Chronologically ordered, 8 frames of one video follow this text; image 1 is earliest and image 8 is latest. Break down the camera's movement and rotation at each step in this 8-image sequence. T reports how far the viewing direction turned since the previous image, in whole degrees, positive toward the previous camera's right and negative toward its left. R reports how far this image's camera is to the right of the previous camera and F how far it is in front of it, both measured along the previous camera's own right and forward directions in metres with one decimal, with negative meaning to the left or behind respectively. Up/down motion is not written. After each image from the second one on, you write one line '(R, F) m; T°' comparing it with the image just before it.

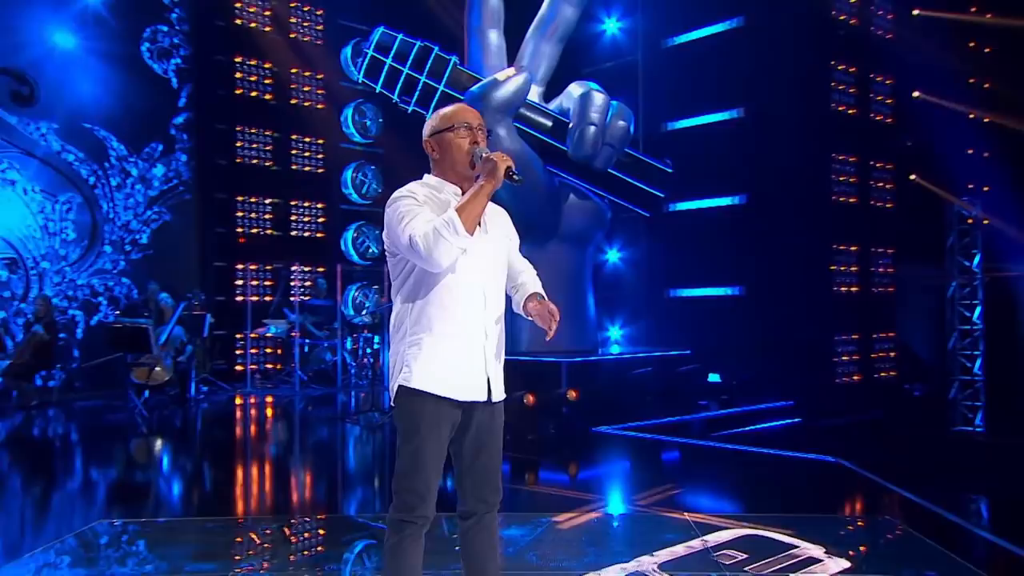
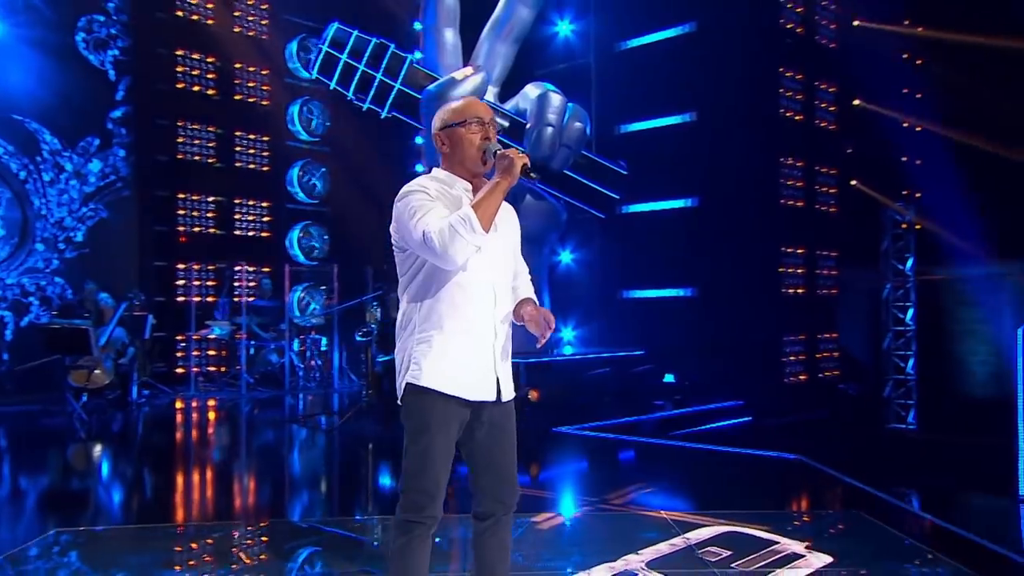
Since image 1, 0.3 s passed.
(-0.2, 0.0) m; +5°
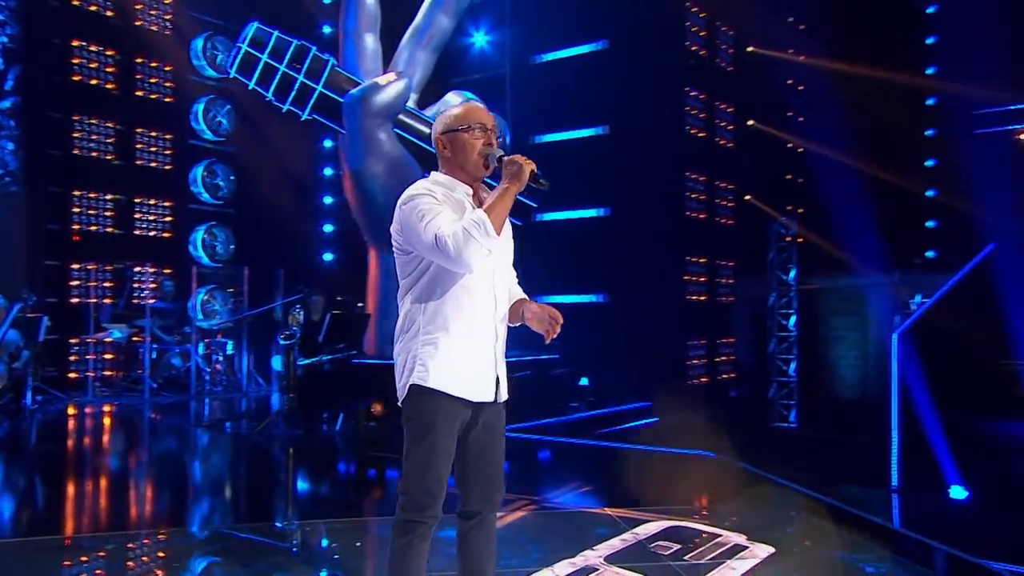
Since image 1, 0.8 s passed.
(-0.3, -0.1) m; +8°
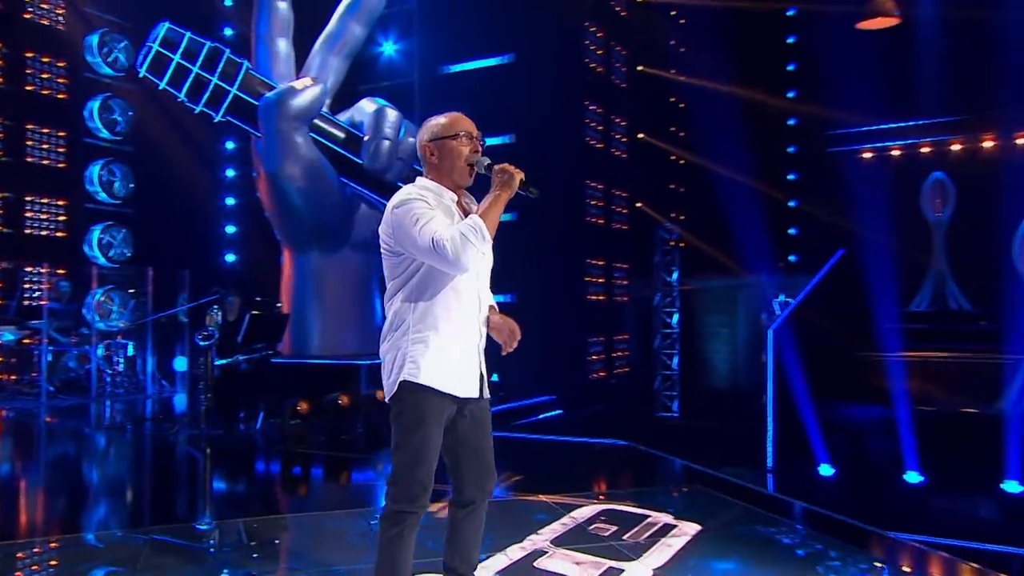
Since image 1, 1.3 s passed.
(-0.3, -0.3) m; +9°
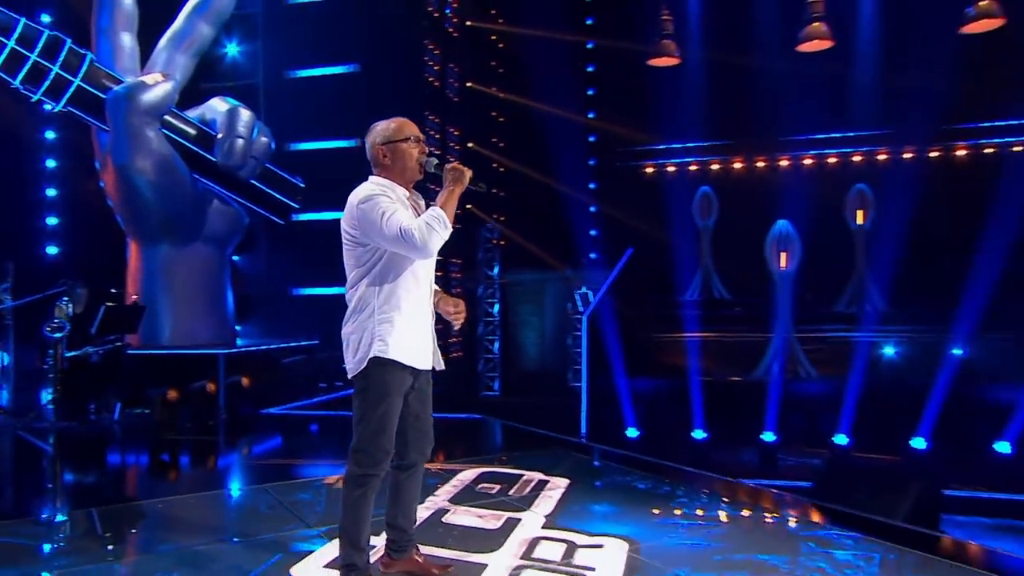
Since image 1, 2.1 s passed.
(-0.7, -0.6) m; +17°
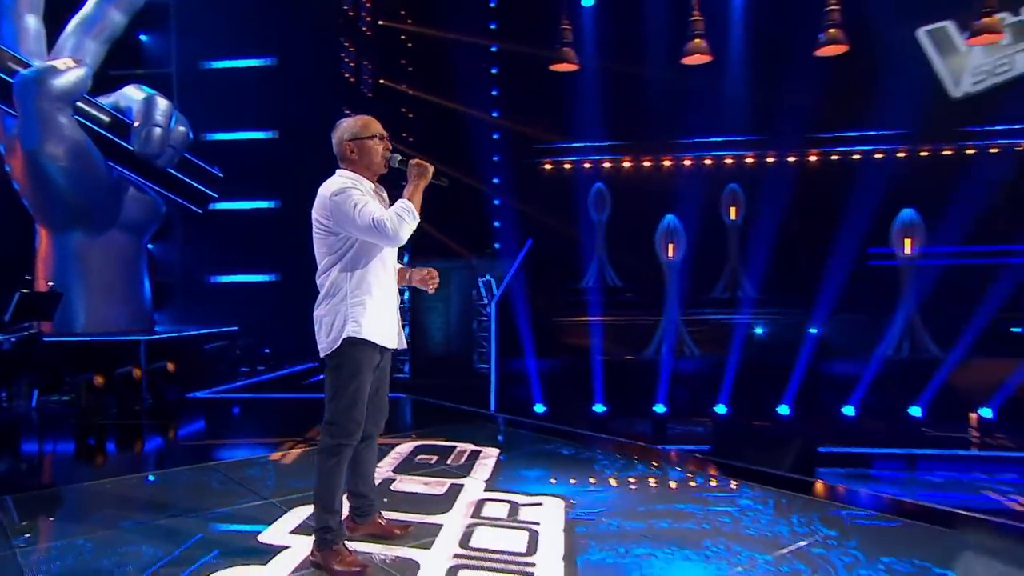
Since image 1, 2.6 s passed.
(-0.4, -0.4) m; +10°
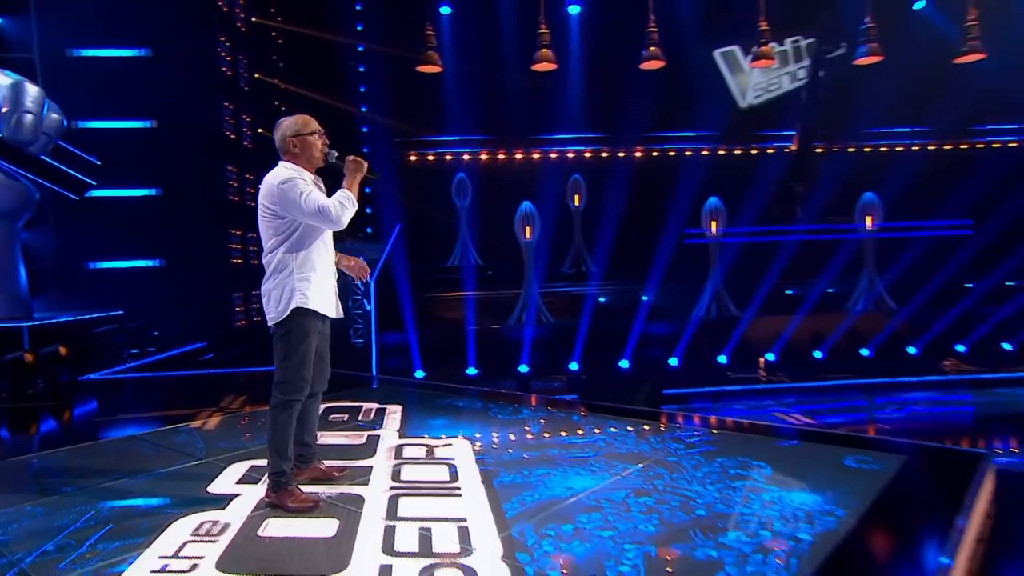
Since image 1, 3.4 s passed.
(-0.6, -0.8) m; +13°
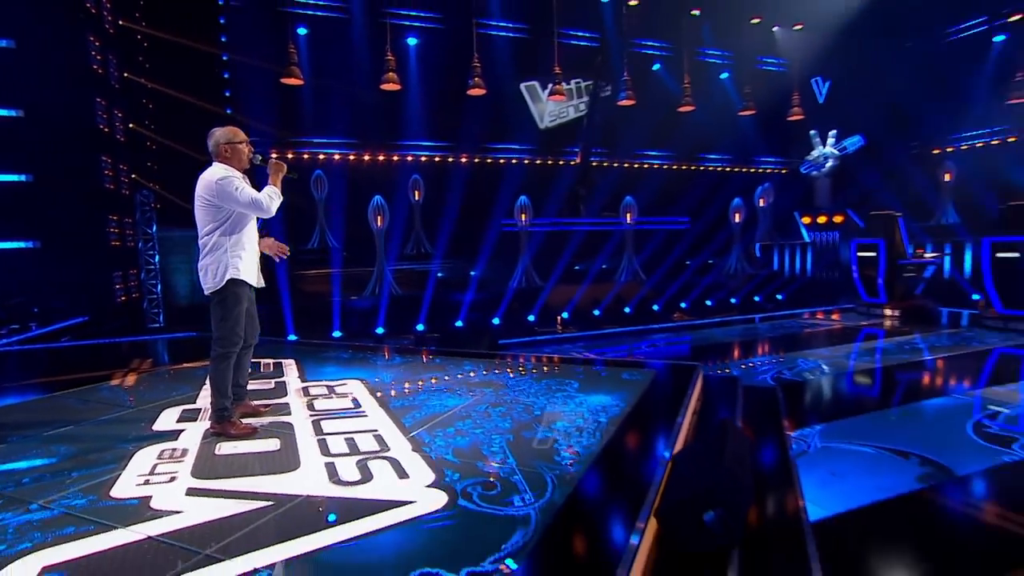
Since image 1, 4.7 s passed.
(-0.8, -1.8) m; +16°
